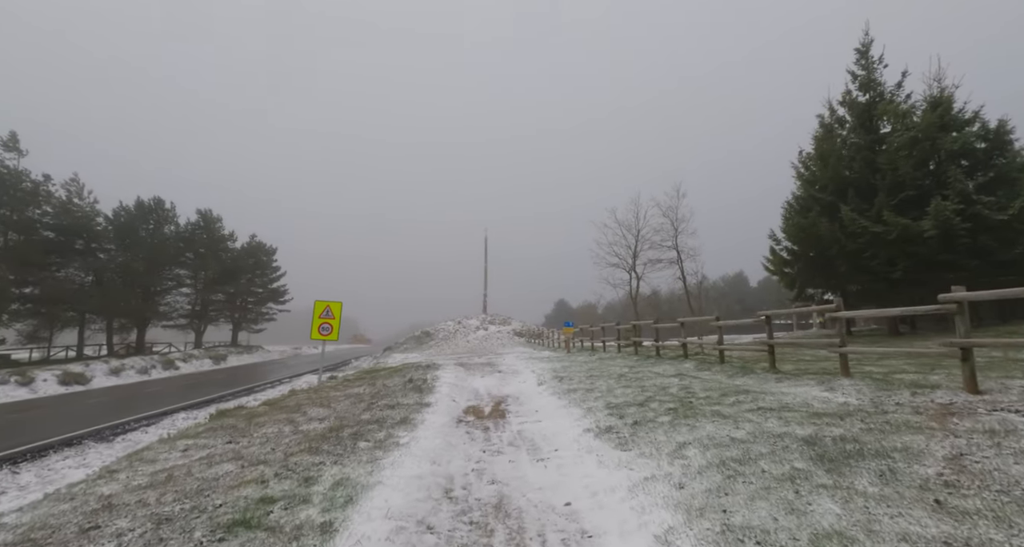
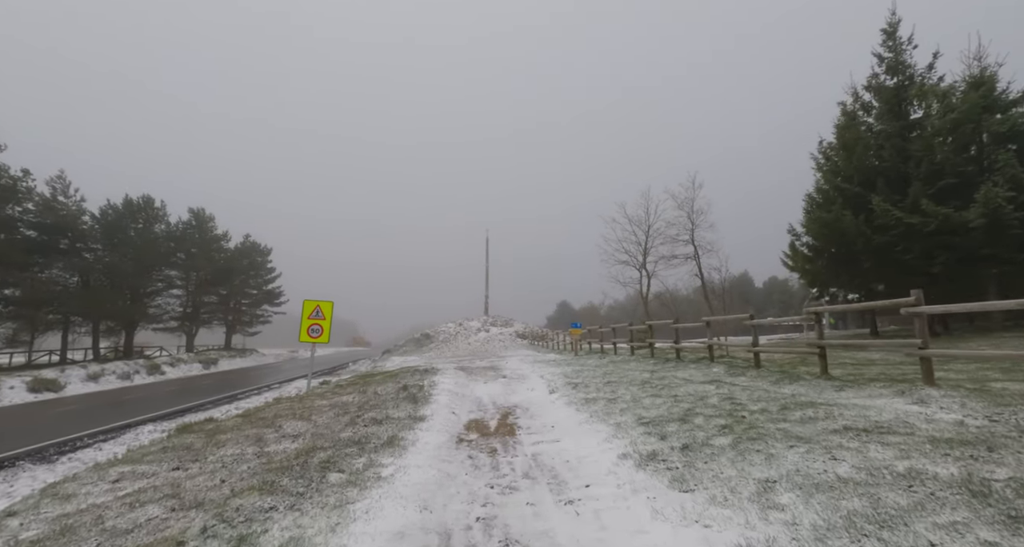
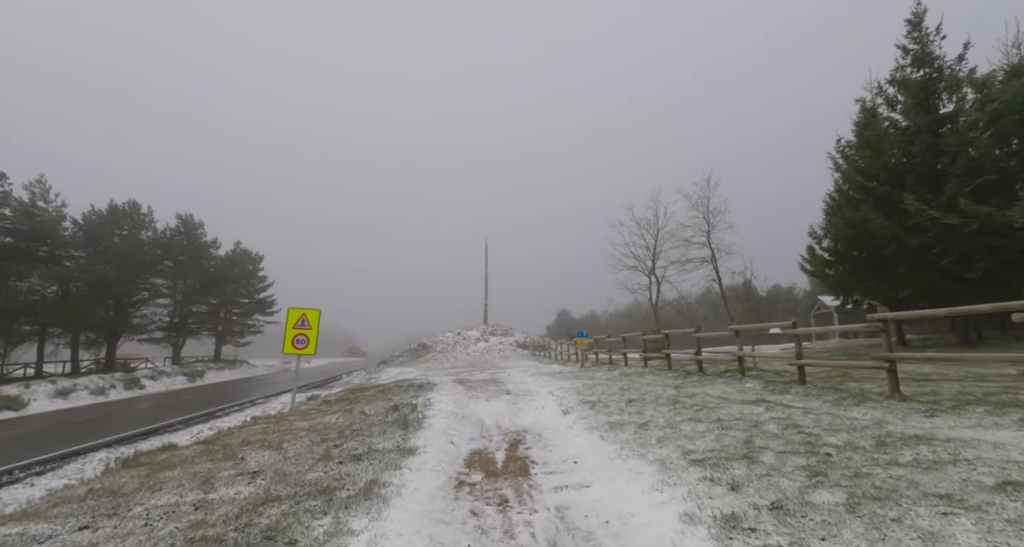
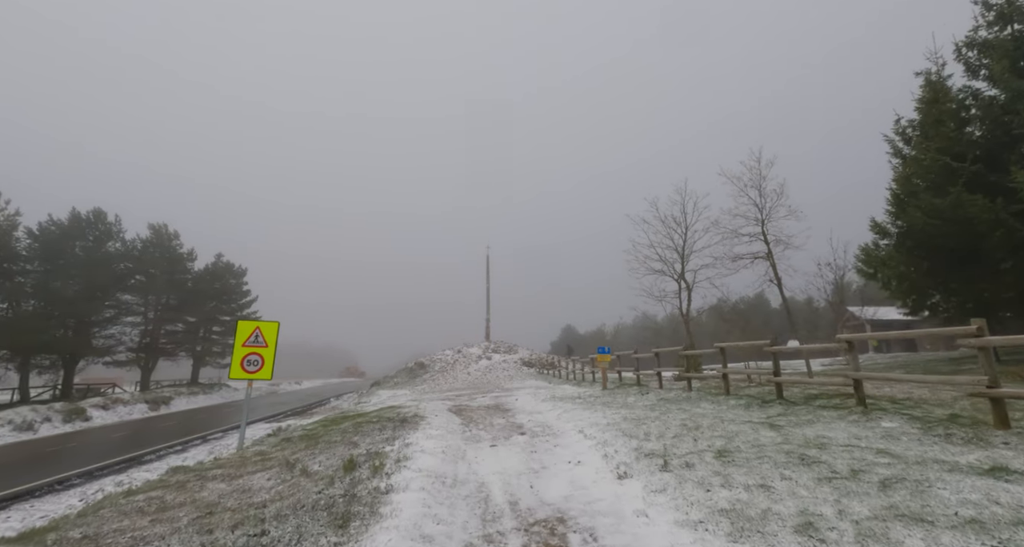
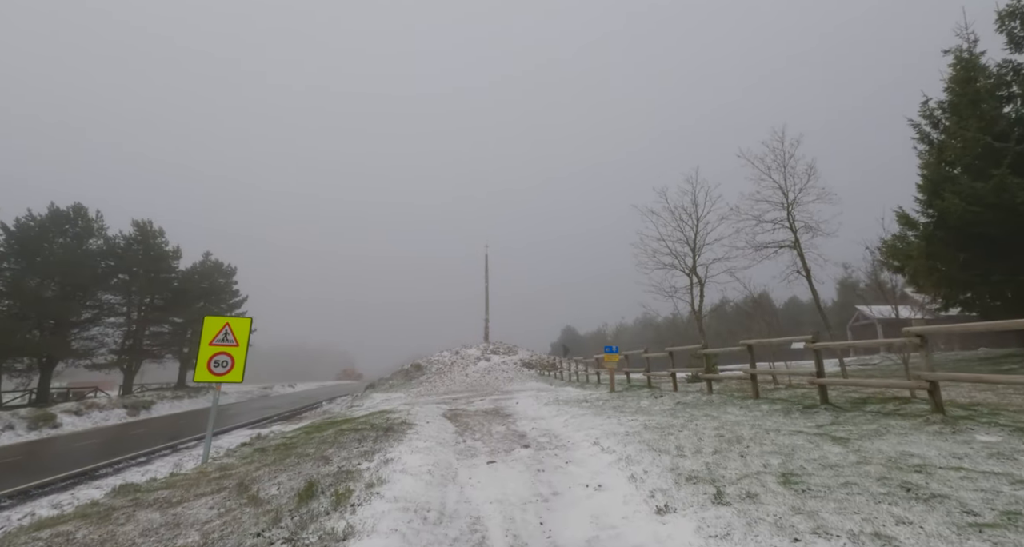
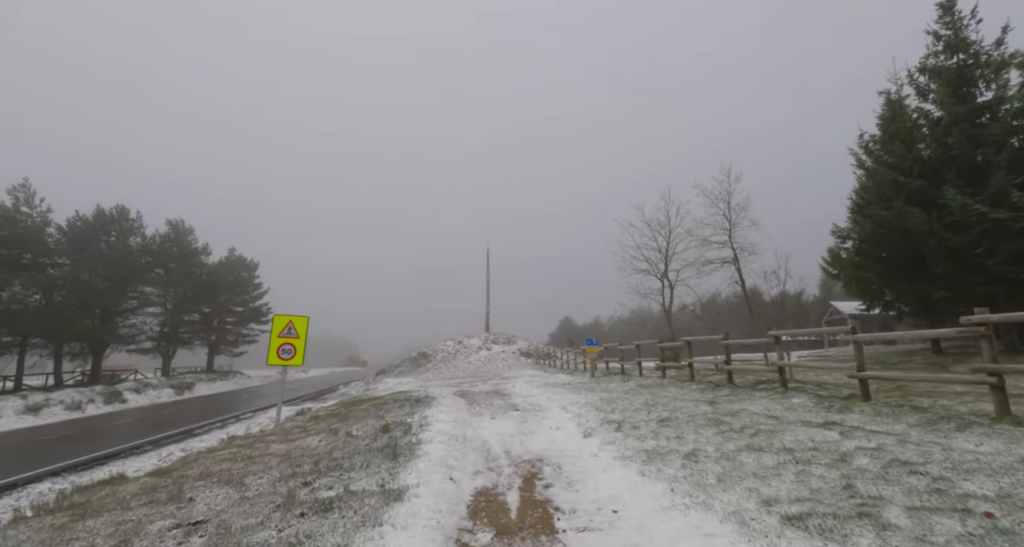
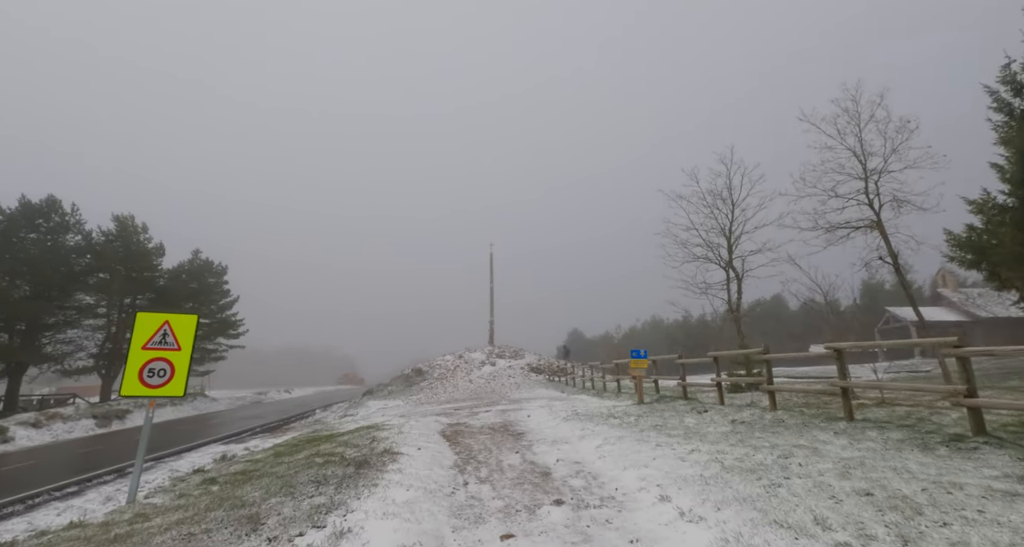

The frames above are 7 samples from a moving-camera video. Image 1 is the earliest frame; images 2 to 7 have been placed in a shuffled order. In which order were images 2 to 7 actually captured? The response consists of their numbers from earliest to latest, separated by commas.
2, 3, 6, 4, 5, 7
